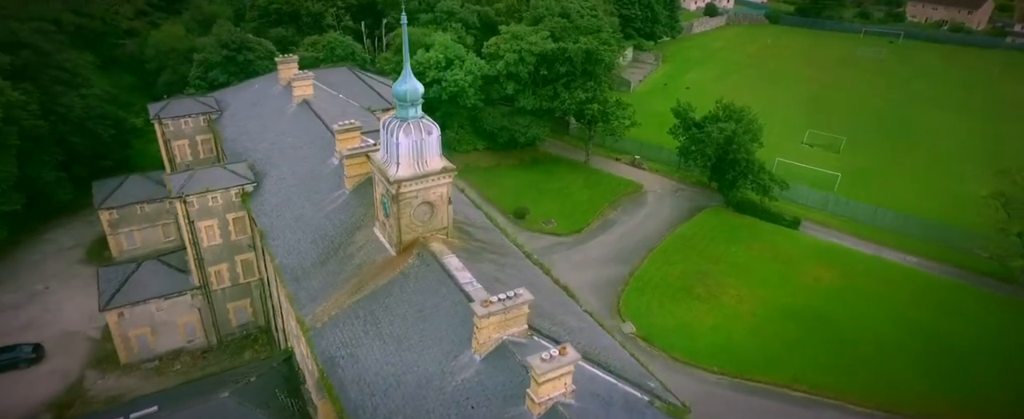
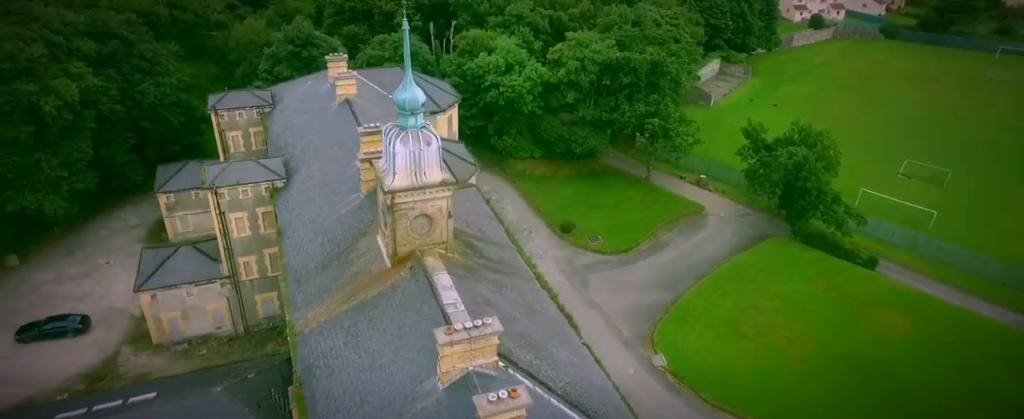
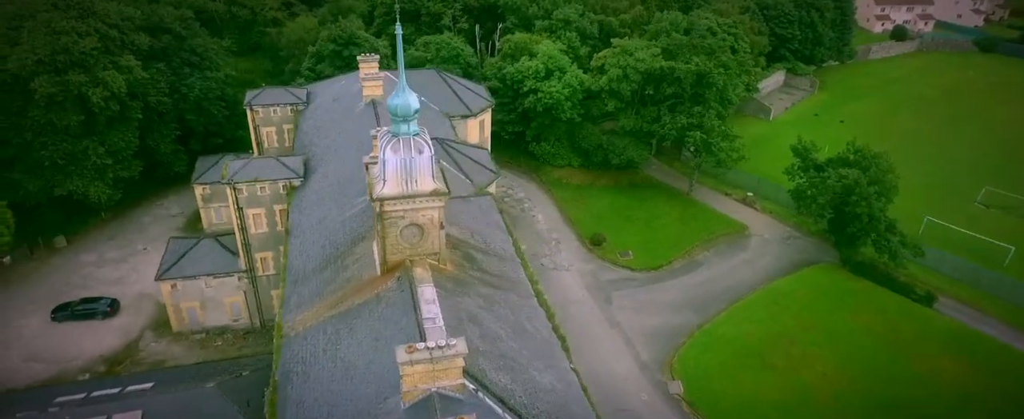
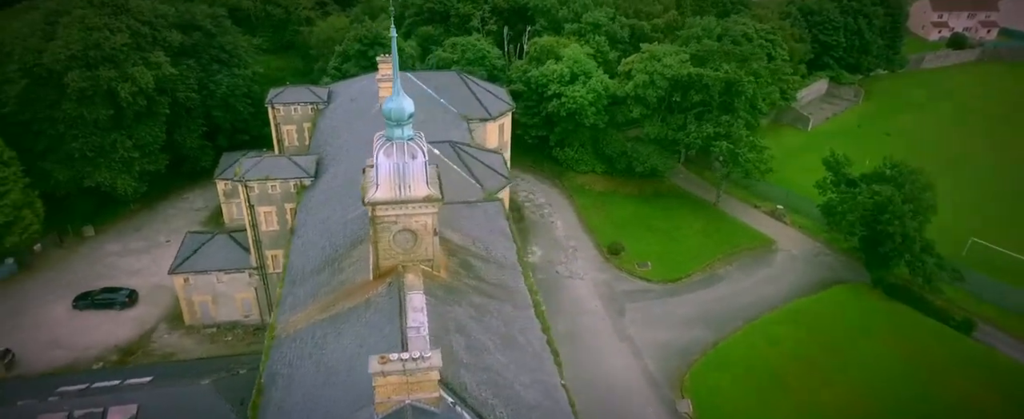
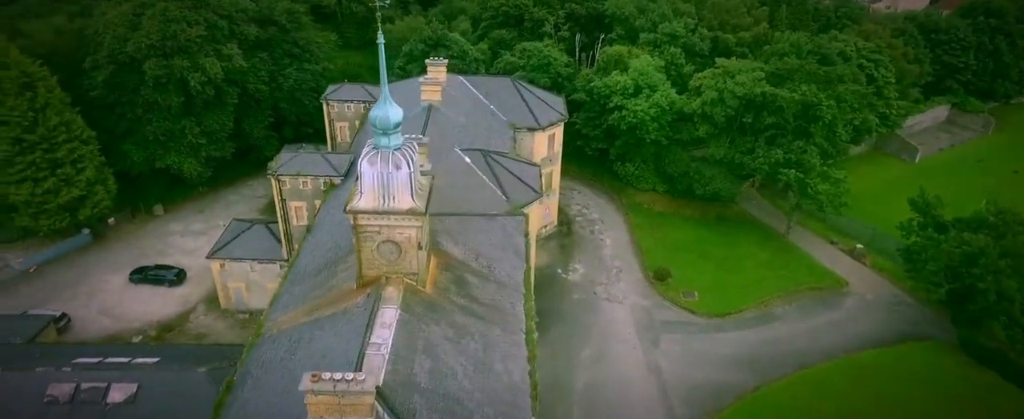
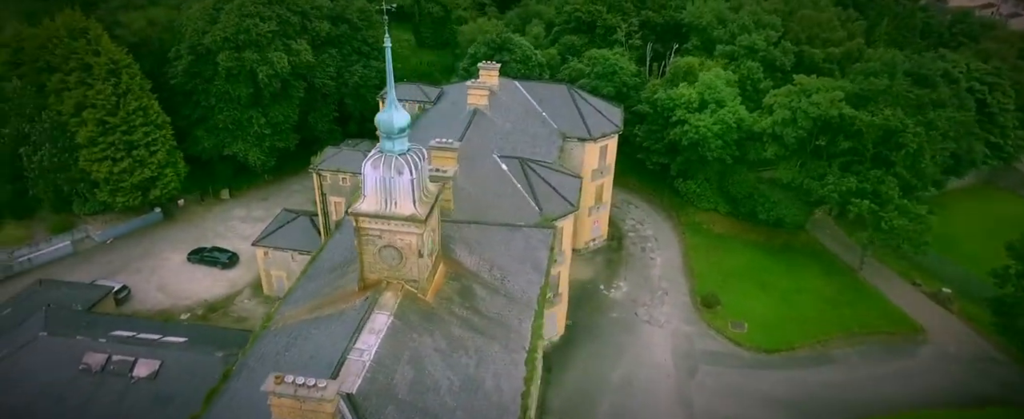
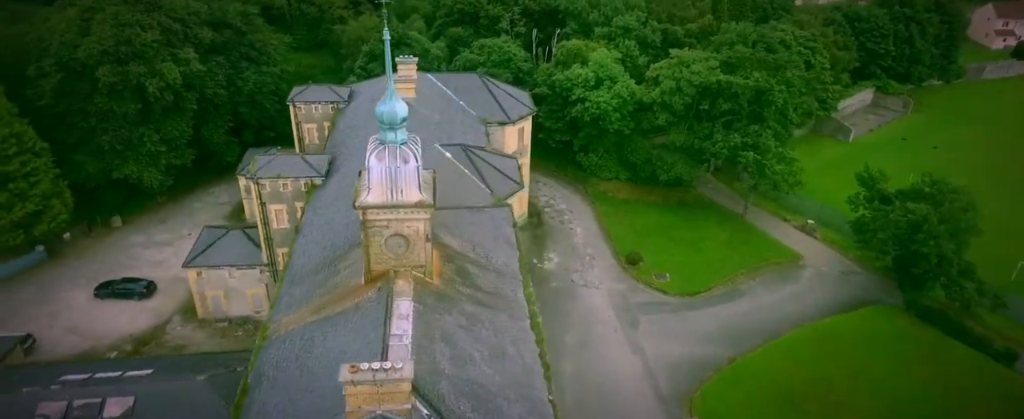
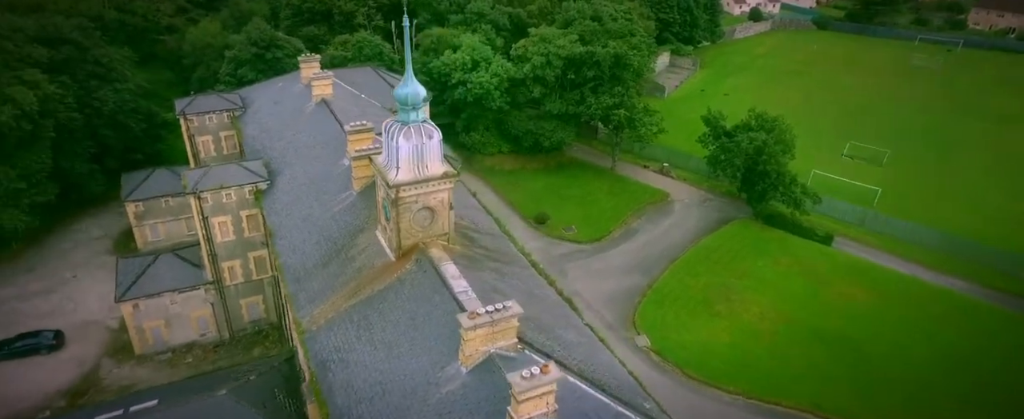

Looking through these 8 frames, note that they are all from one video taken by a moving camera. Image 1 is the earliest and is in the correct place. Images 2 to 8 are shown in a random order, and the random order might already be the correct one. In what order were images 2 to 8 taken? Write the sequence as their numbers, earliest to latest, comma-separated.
8, 2, 3, 4, 7, 5, 6
